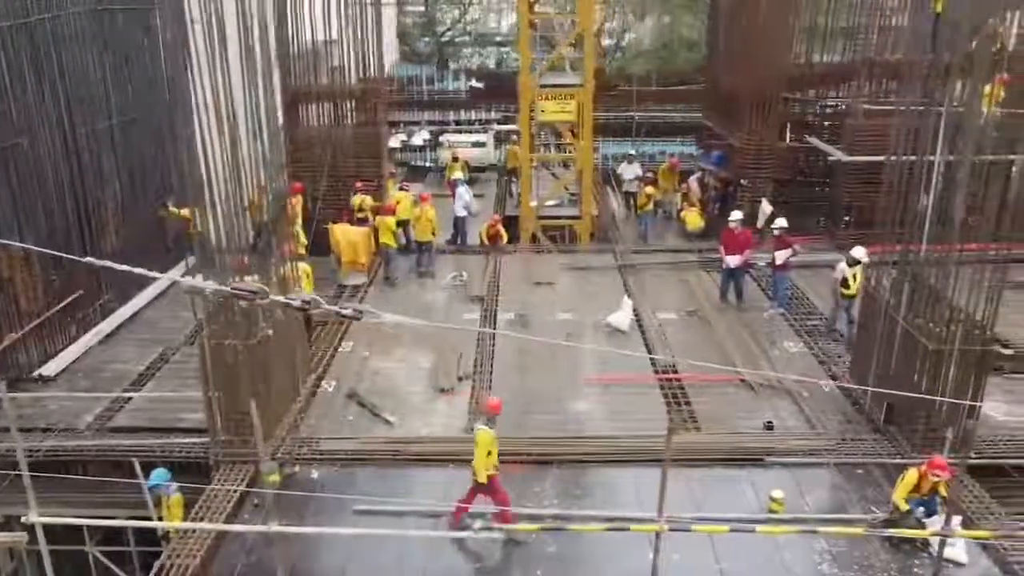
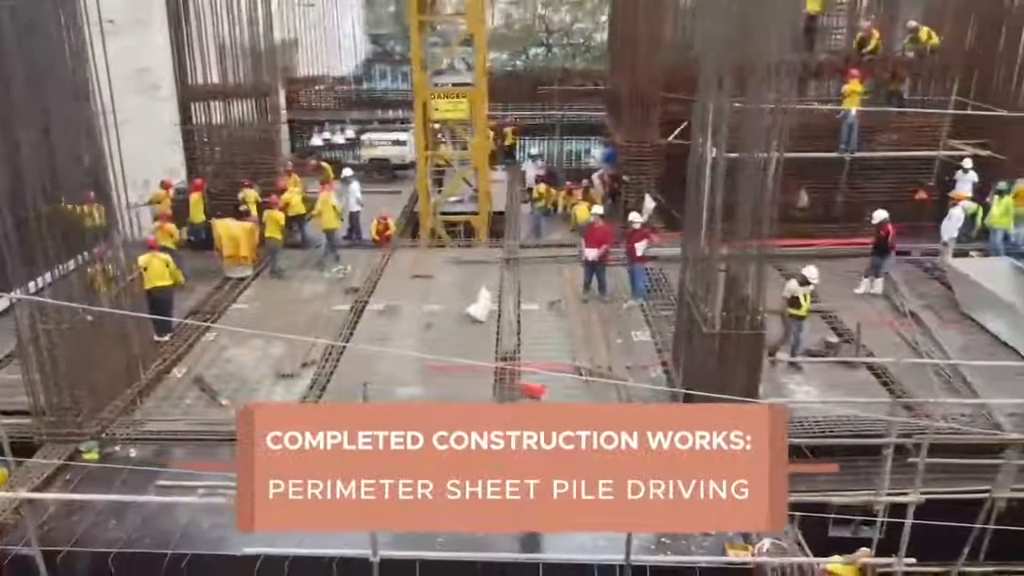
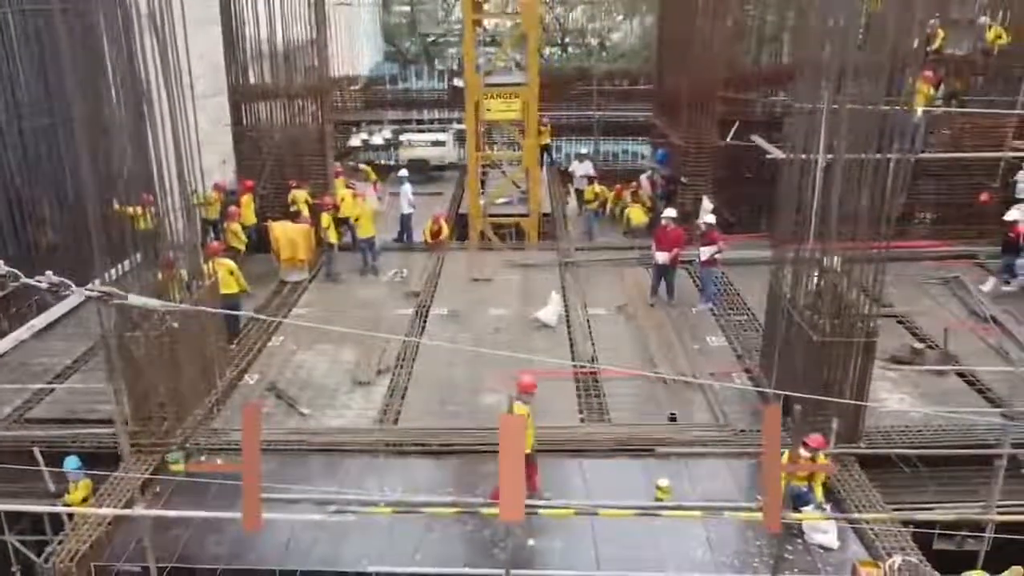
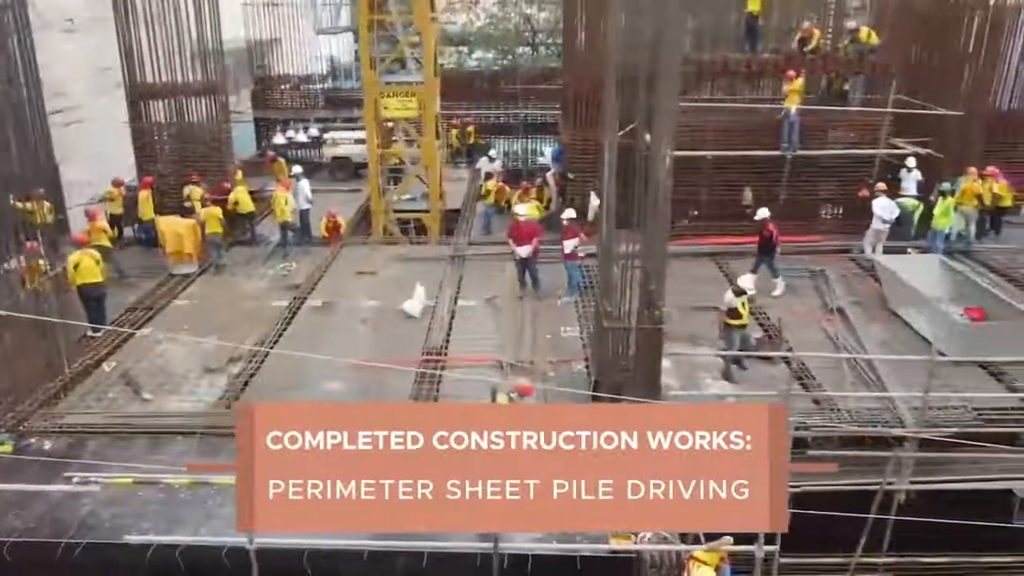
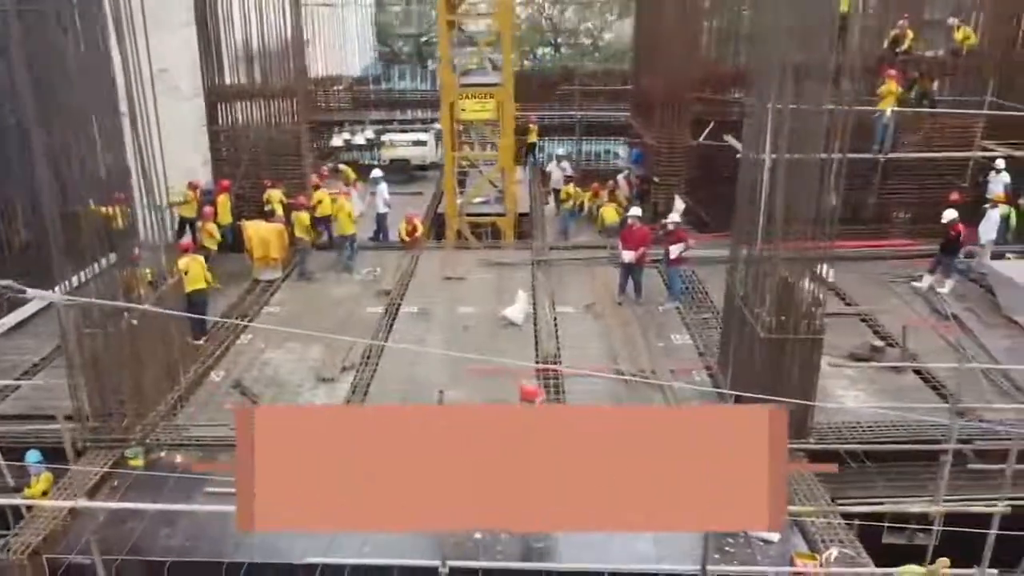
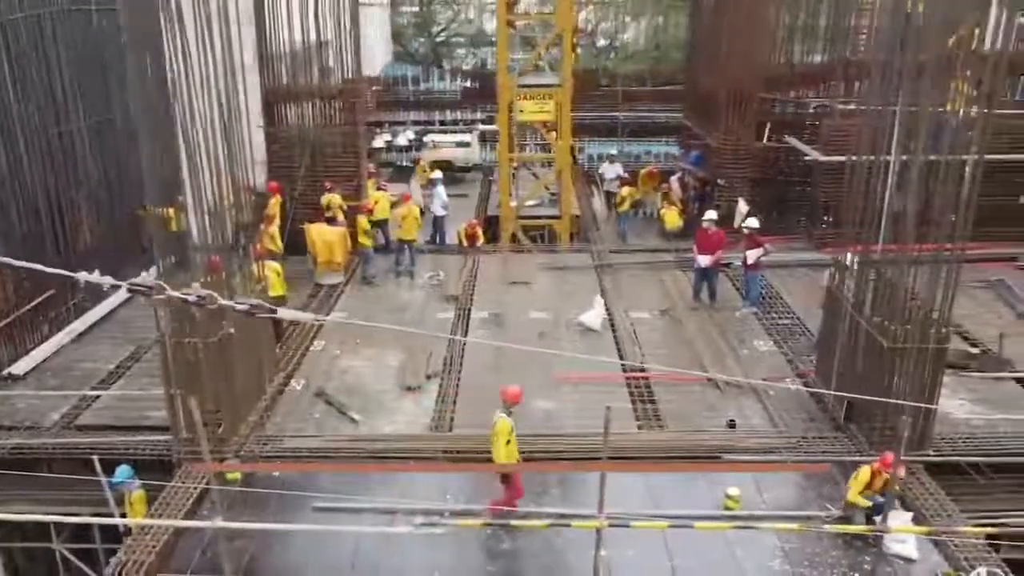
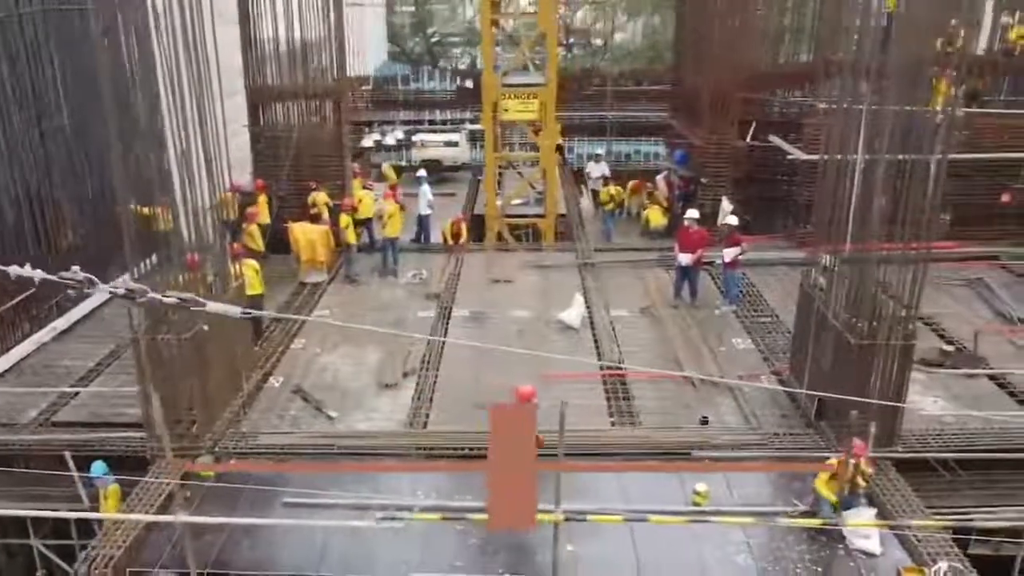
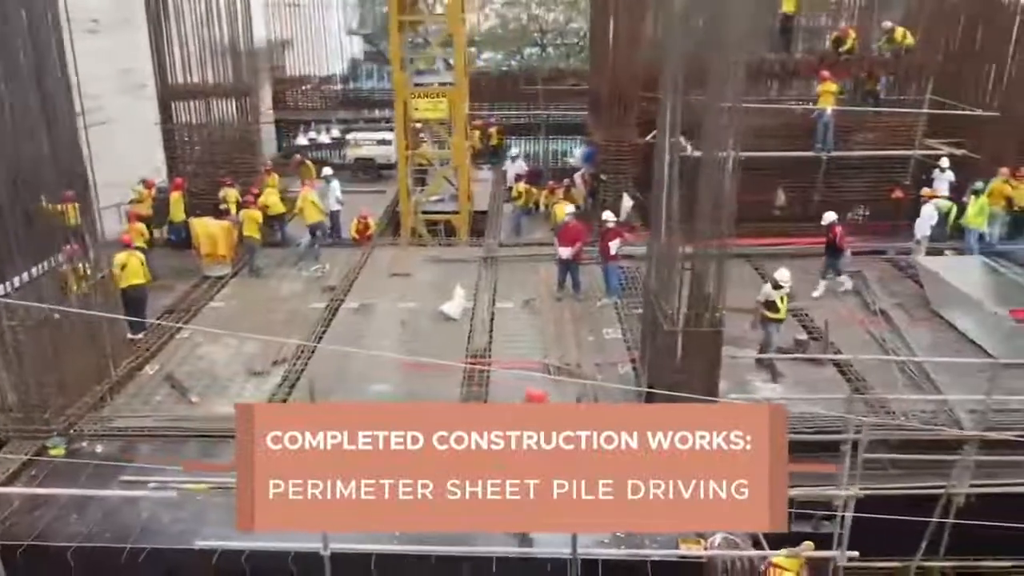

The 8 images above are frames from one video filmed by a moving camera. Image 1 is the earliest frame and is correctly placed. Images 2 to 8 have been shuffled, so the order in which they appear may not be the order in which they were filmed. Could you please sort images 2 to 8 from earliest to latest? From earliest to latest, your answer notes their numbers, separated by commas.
6, 7, 3, 5, 2, 8, 4
